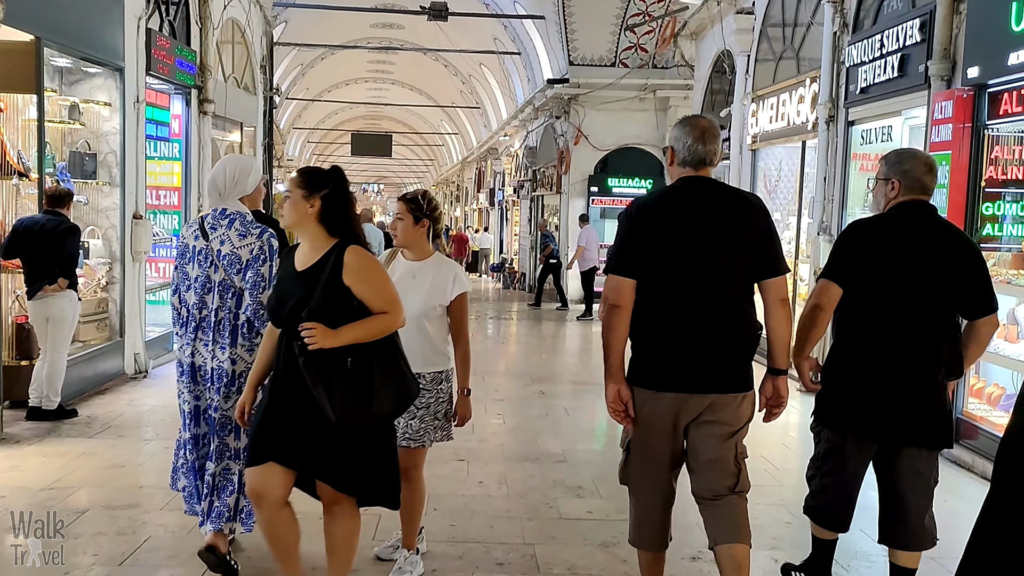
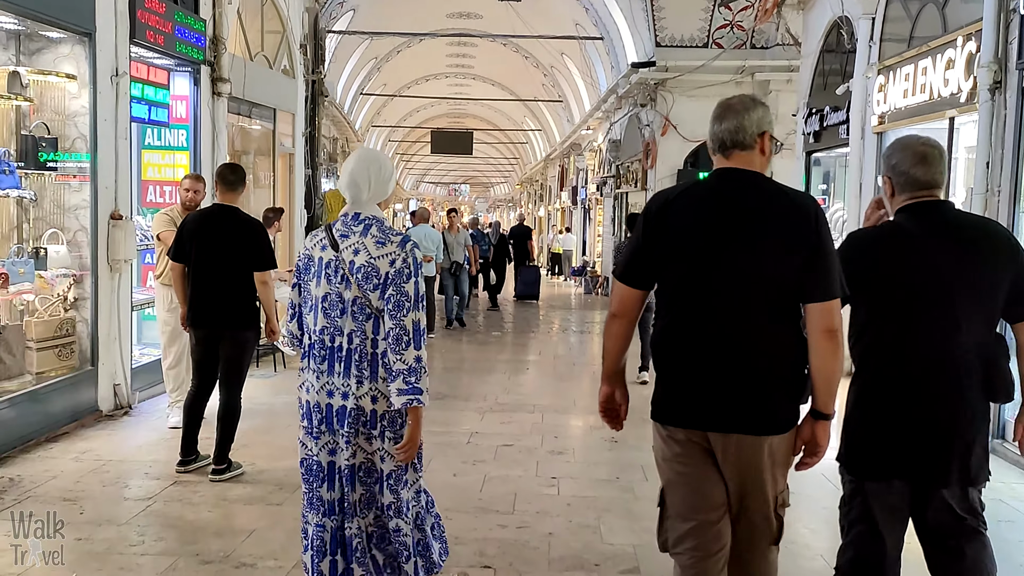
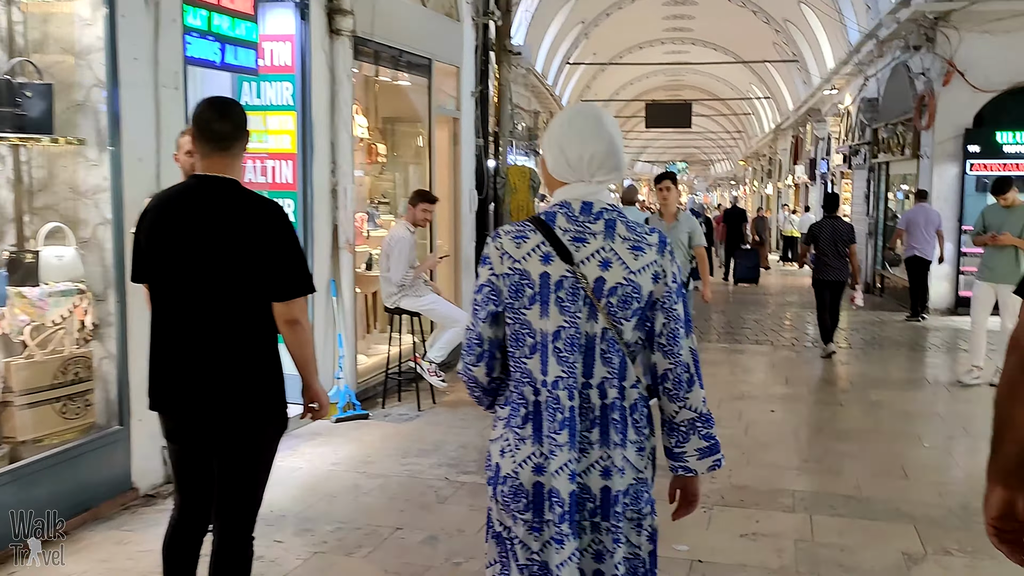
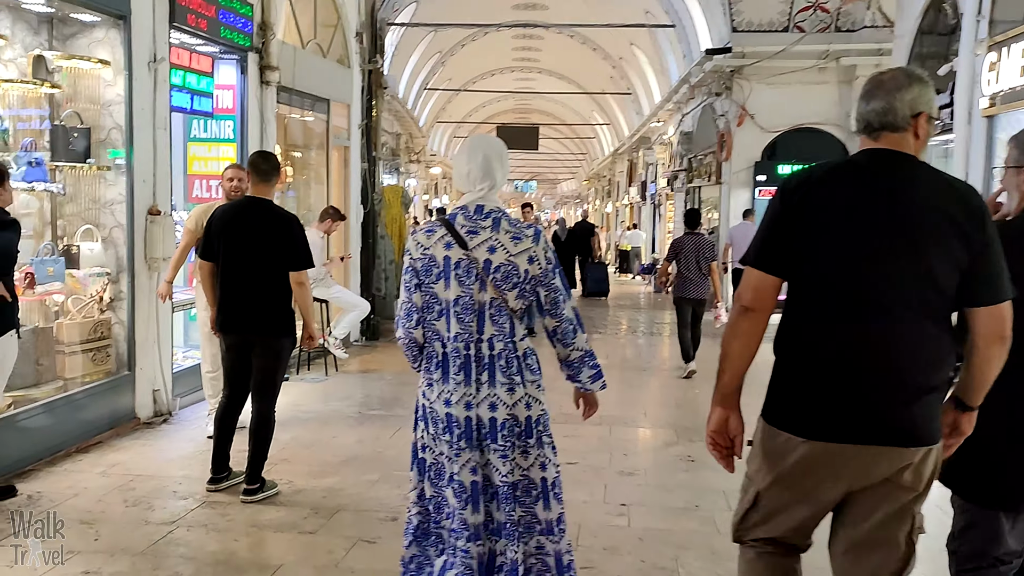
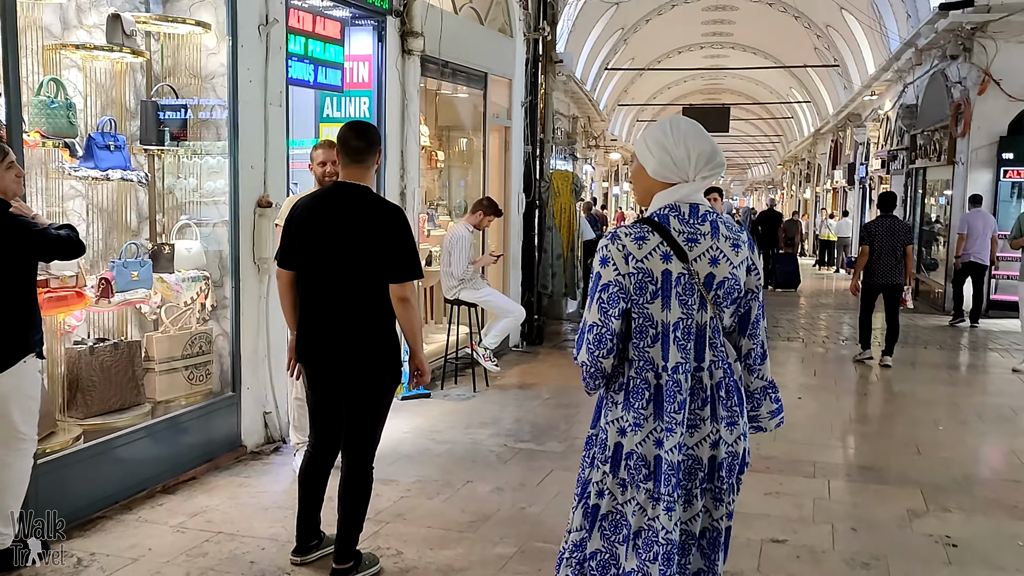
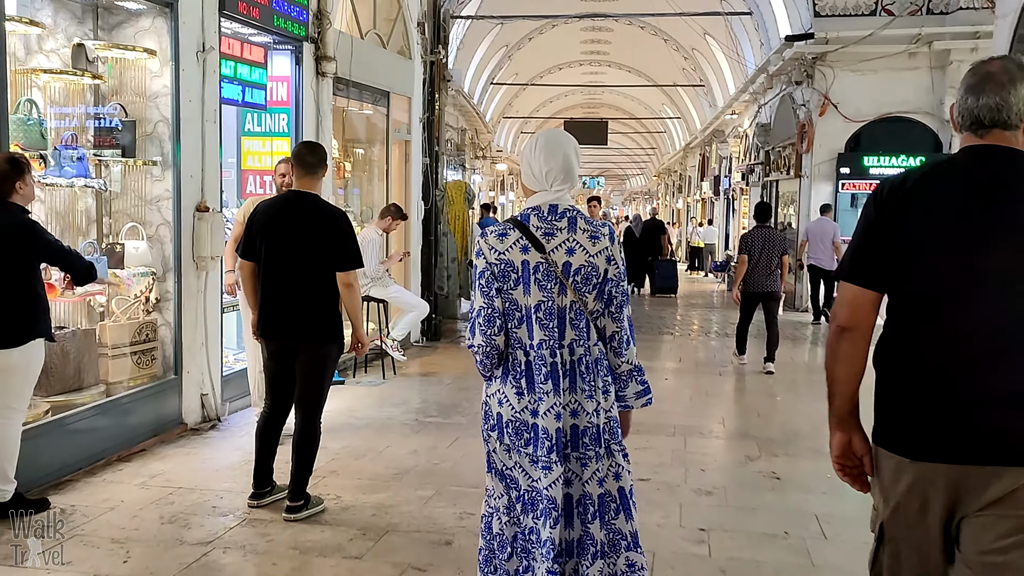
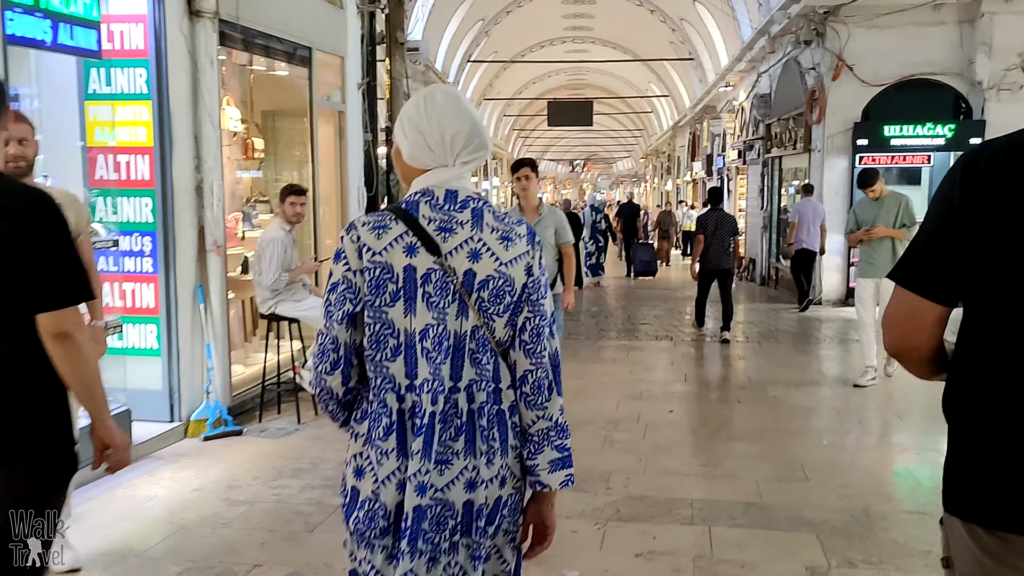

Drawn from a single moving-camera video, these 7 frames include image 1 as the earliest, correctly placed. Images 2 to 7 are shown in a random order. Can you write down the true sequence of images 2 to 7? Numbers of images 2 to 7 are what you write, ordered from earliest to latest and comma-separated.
2, 4, 6, 5, 3, 7
